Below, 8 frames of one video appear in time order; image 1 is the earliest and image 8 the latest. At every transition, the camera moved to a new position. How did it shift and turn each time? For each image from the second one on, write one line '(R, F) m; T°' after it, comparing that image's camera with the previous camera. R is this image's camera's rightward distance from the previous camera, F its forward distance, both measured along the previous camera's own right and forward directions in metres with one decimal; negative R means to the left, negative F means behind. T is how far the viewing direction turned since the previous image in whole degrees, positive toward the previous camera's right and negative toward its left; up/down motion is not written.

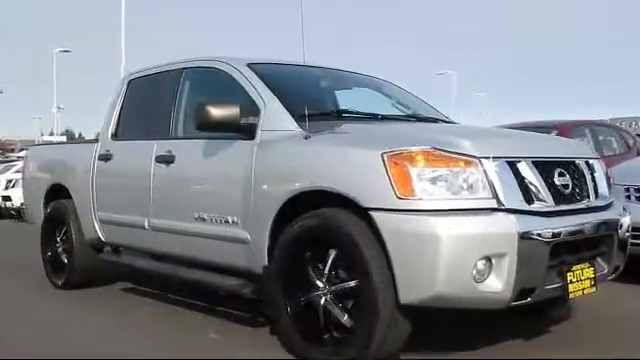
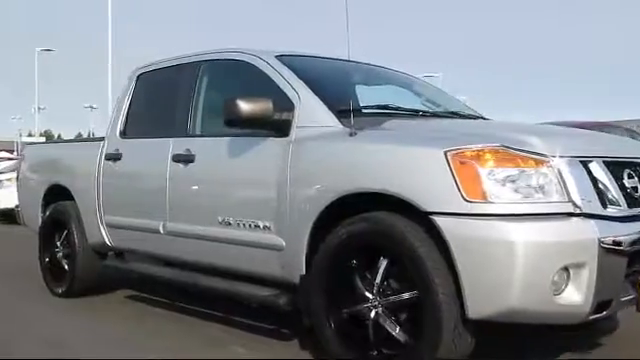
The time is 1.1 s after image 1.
(-0.4, +0.4) m; +2°
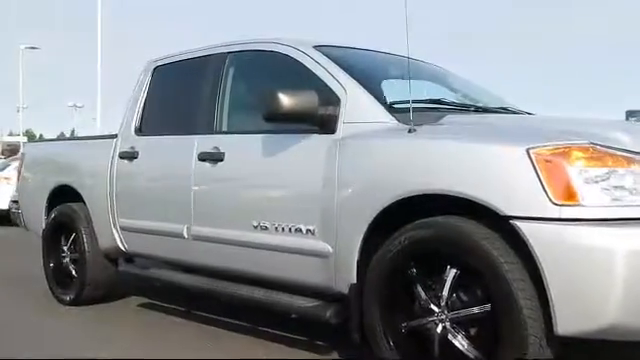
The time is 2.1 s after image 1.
(-0.4, +0.4) m; +1°
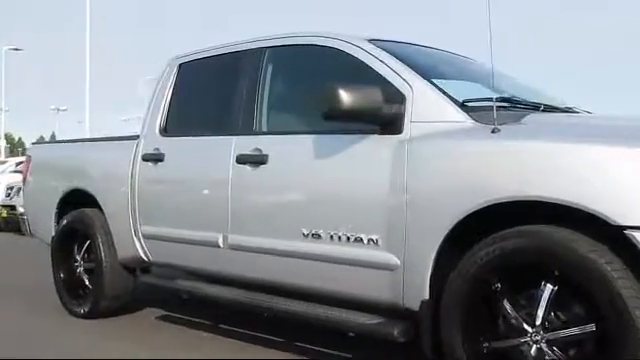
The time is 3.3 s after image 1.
(-0.4, +0.4) m; +2°
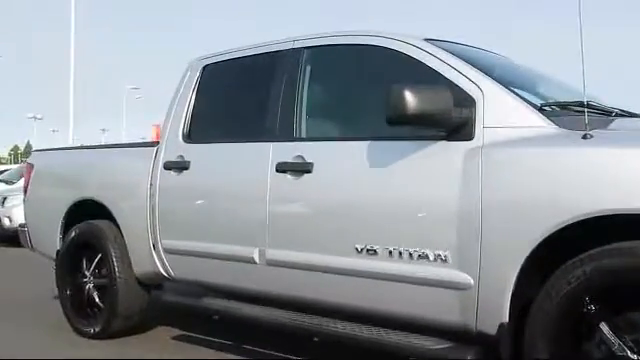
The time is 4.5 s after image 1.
(-0.4, +0.3) m; +2°
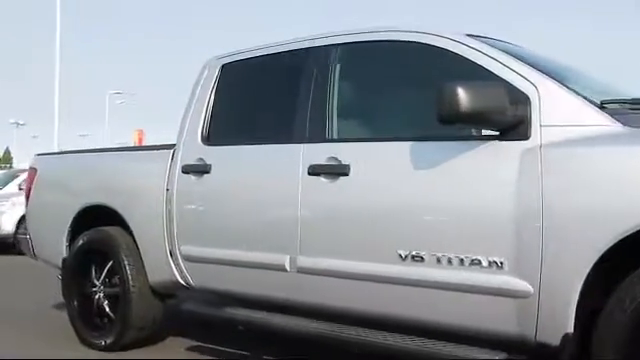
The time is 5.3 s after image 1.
(-0.3, +0.2) m; +2°
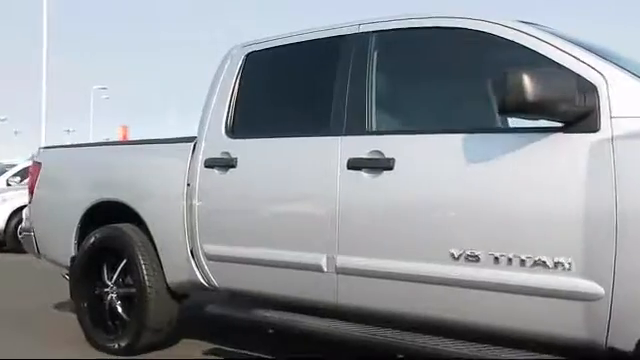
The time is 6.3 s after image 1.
(-0.3, +0.2) m; +1°
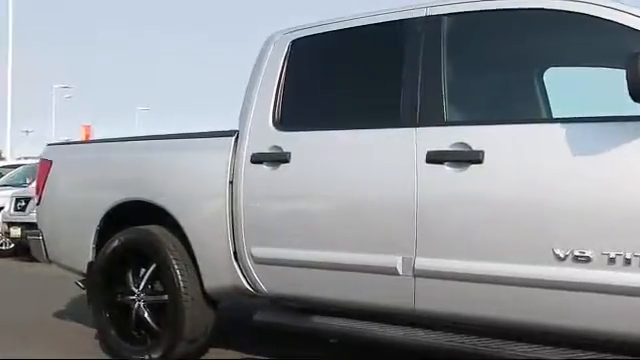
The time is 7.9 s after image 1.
(-0.6, +0.3) m; +3°
